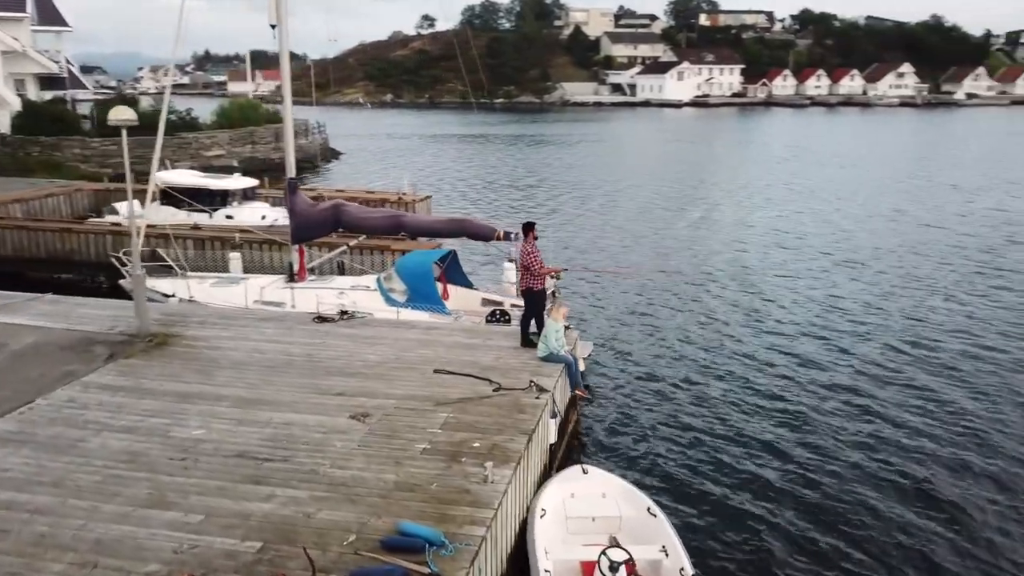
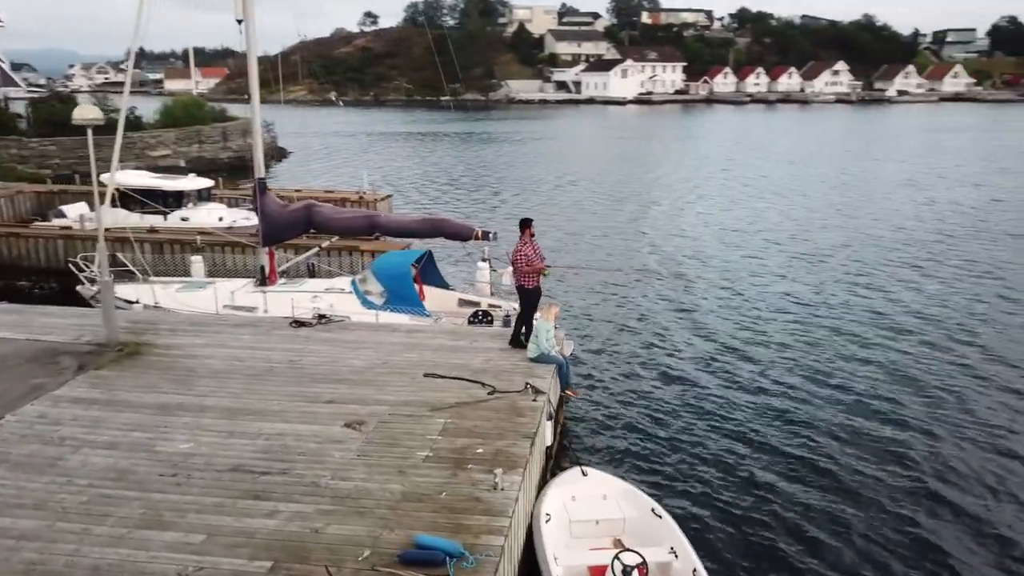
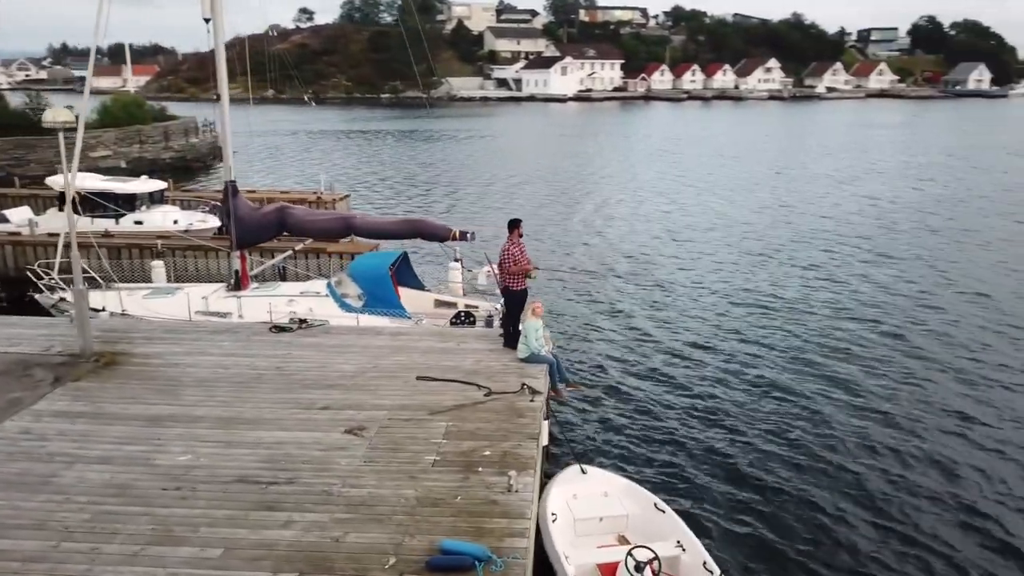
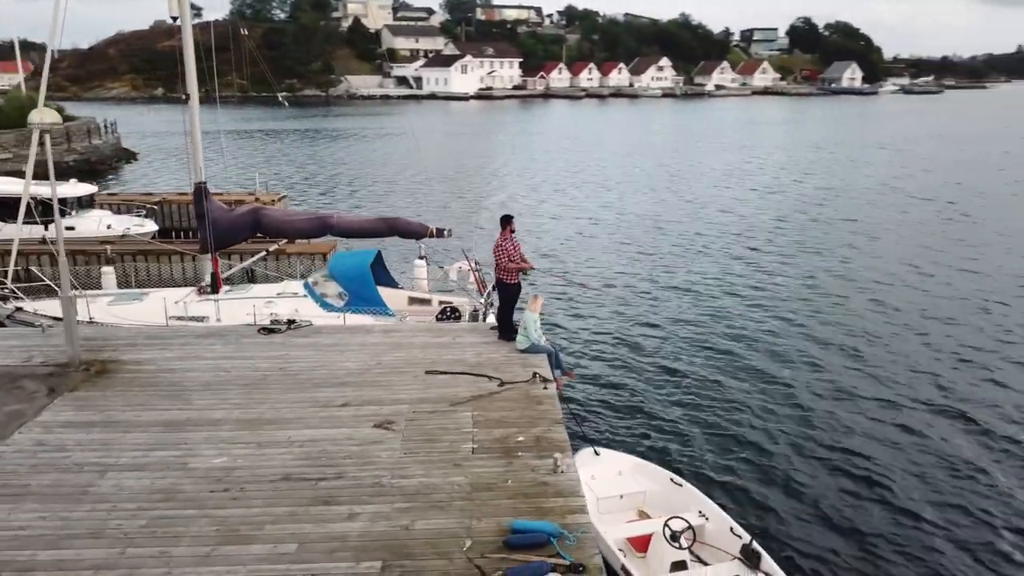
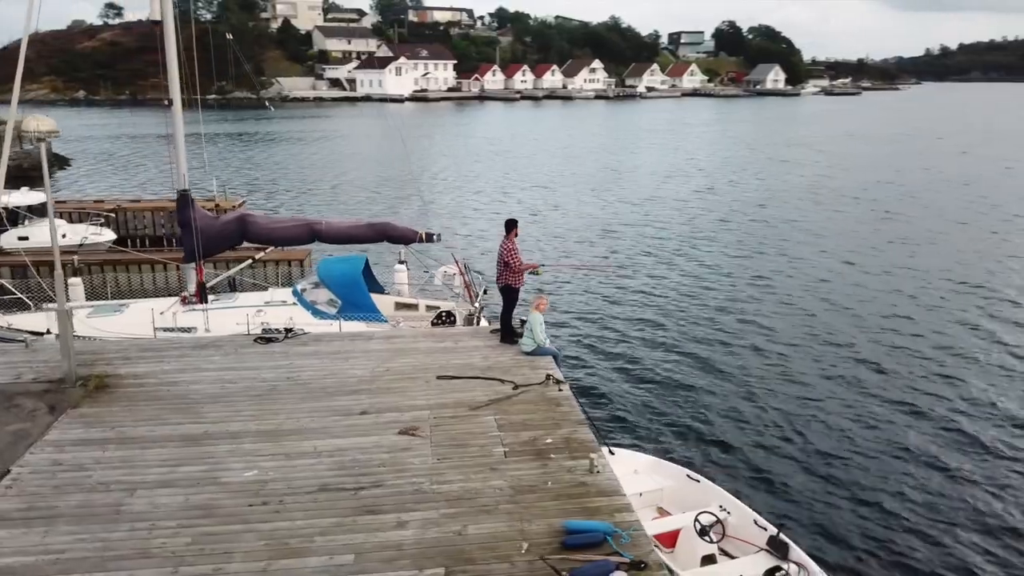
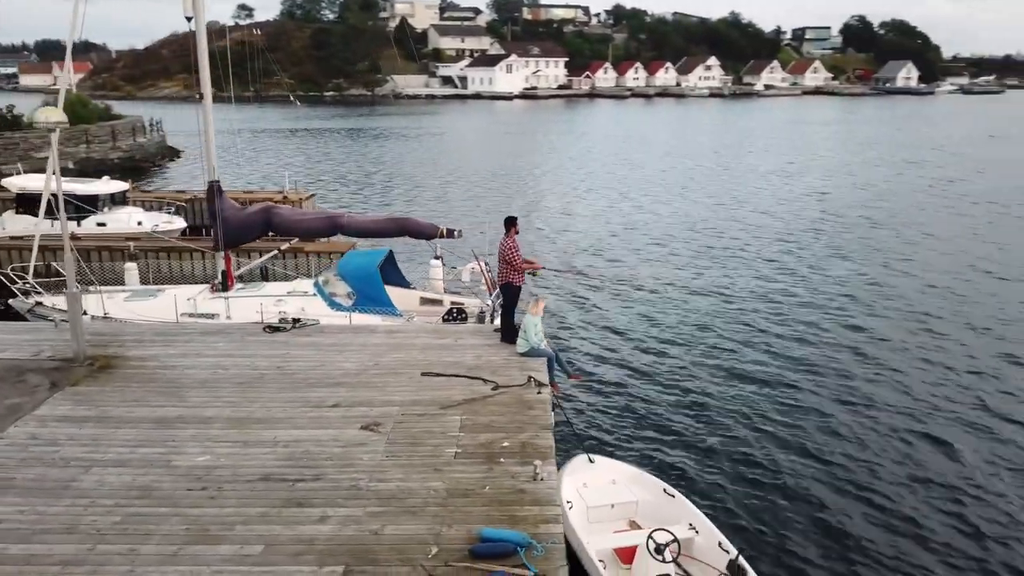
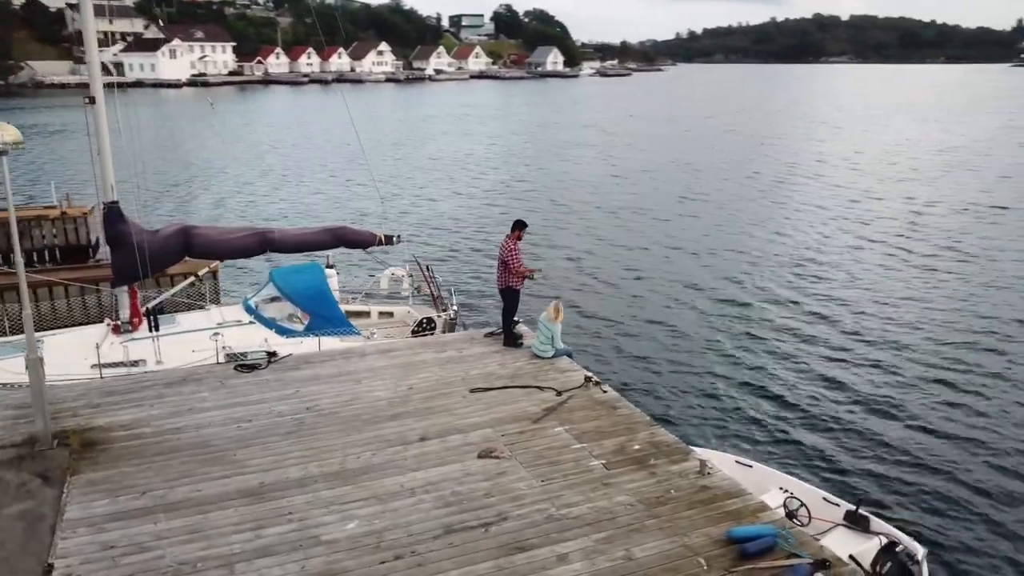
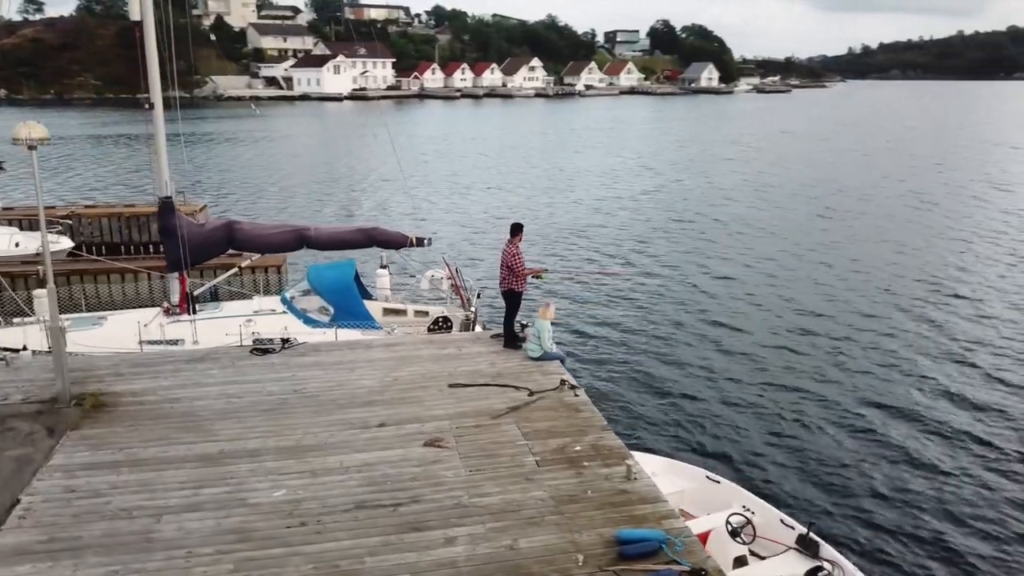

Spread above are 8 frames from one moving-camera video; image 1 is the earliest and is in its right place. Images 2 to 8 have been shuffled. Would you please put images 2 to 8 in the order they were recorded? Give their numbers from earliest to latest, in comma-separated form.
2, 3, 6, 4, 5, 8, 7
